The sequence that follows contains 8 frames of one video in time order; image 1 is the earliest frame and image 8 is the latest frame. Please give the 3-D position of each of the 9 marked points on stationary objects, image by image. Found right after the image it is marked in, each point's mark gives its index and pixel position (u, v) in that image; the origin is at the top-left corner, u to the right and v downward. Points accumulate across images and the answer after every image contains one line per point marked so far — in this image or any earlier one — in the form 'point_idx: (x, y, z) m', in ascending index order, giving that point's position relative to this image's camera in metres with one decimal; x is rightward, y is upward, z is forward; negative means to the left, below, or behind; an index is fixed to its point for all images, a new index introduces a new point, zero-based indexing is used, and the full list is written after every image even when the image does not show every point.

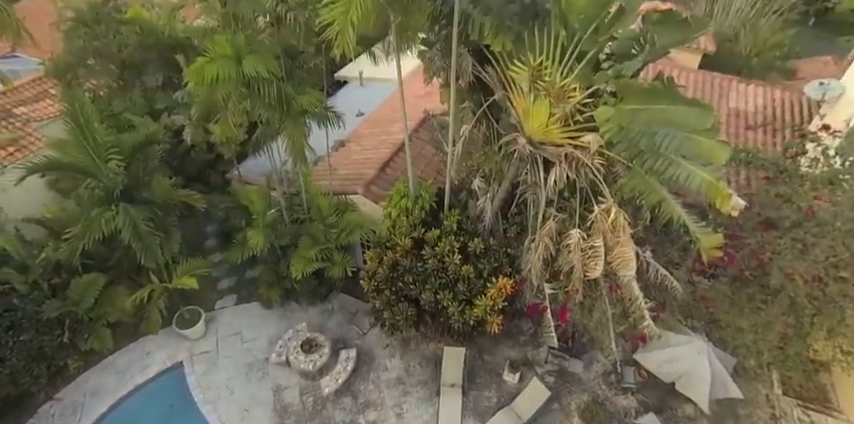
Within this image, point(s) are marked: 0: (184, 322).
0: (-5.8, -2.5, +11.0) m
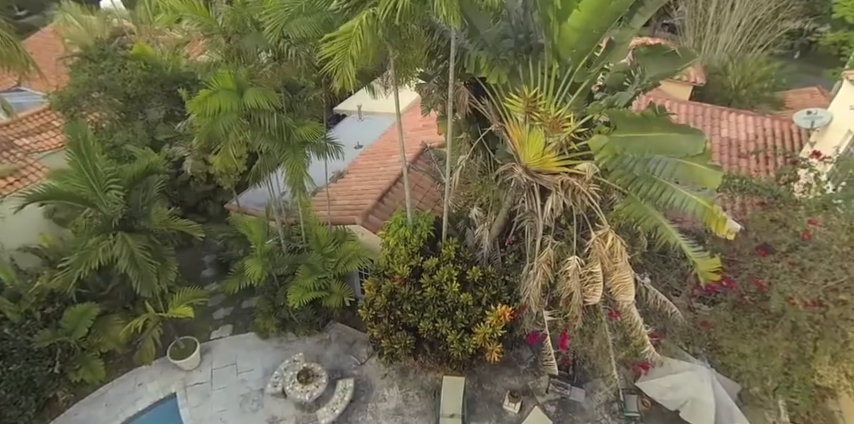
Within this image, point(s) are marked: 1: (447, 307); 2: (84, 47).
0: (-5.8, -3.2, +10.9) m
1: (+0.4, -1.8, +8.8) m
2: (-9.7, +4.6, +13.2) m
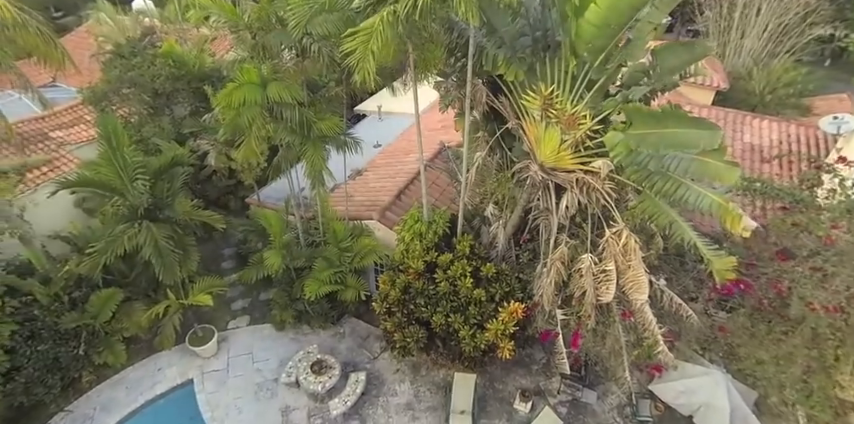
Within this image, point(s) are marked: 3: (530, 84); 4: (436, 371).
0: (-5.5, -3.0, +11.2) m
1: (+0.6, -1.7, +8.9) m
2: (-9.1, +4.9, +13.7) m
3: (+1.7, +2.1, +7.5) m
4: (+0.2, -3.7, +10.8) m
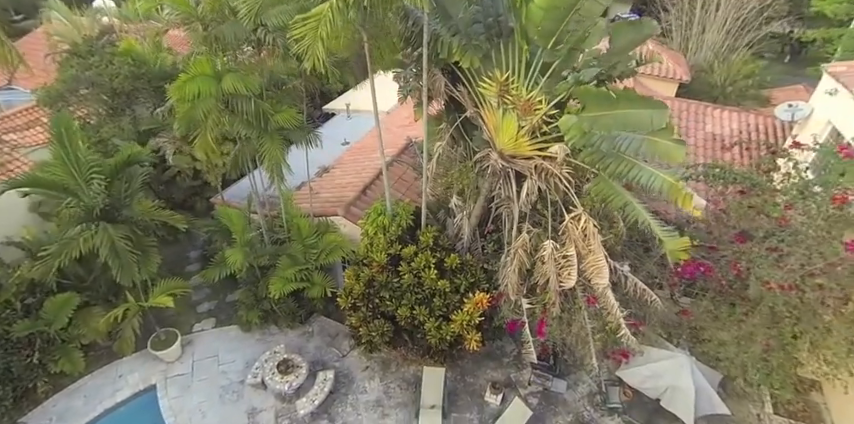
0: (-6.2, -3.0, +10.8) m
1: (0.0, -1.5, +8.8) m
2: (-10.1, +4.8, +13.3) m
3: (+0.9, +2.3, +7.5) m
4: (-0.5, -3.5, +10.7) m
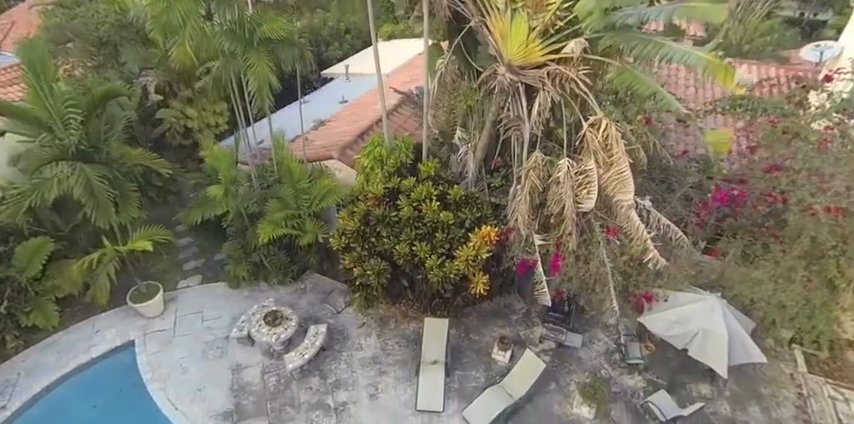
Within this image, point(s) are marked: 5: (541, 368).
0: (-6.2, -1.8, +10.0) m
1: (0.0, -0.3, +8.0) m
2: (-10.0, +5.9, +12.7) m
3: (+1.0, +3.5, +6.8) m
4: (-0.5, -2.3, +9.8) m
5: (+2.1, -2.9, +8.6) m
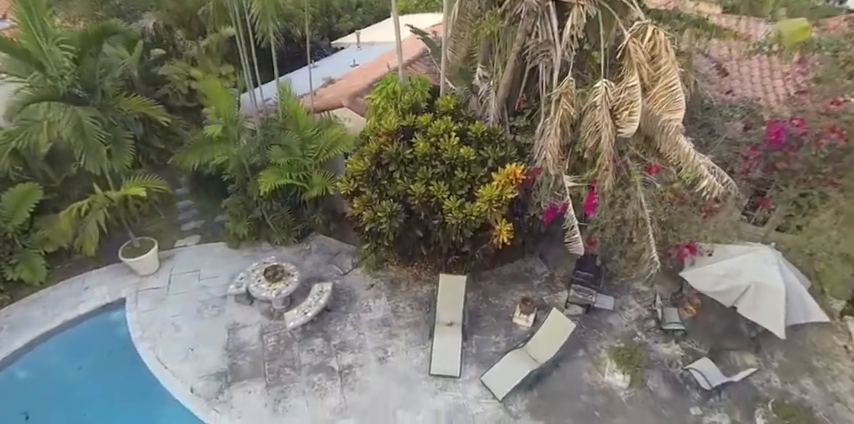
0: (-5.9, -0.8, +9.3) m
1: (+0.3, +0.7, +7.2) m
2: (-9.6, +6.9, +12.3) m
3: (+1.3, +4.5, +6.1) m
4: (-0.2, -1.4, +9.0) m
5: (+2.3, -2.0, +7.7) m
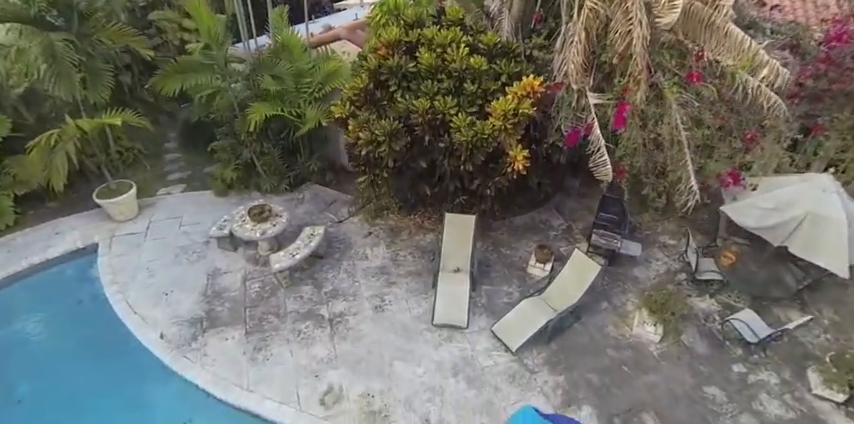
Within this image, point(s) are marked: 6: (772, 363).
0: (-5.8, +0.2, +8.5) m
1: (+0.3, +1.7, +6.4) m
2: (-9.4, +7.9, +11.7) m
3: (+1.4, +5.6, +5.3) m
4: (-0.1, -0.4, +8.1) m
5: (+2.4, -0.9, +6.8) m
6: (+4.7, -2.1, +6.4) m
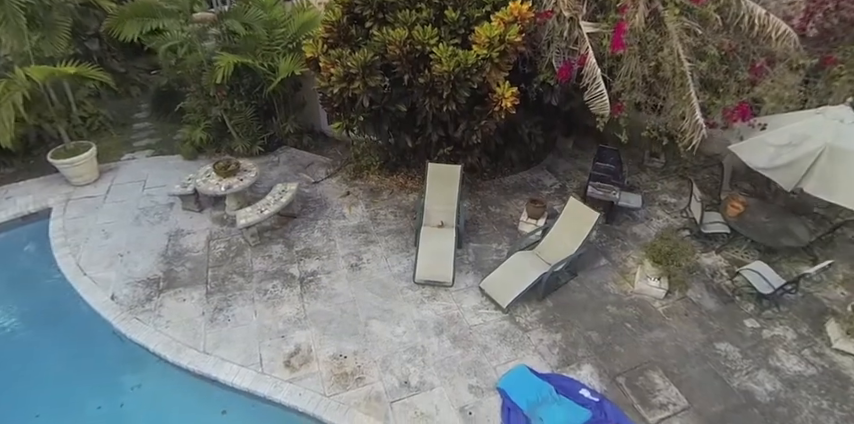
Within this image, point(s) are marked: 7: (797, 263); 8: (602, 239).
0: (-6.1, +0.9, +7.9) m
1: (+0.1, +2.4, +5.8) m
2: (-9.8, +8.4, +11.2) m
3: (+1.1, +6.3, +4.9) m
4: (-0.4, +0.3, +7.5) m
5: (+2.1, -0.2, +6.2) m
6: (+4.5, -1.3, +5.8) m
7: (+5.2, -0.7, +6.5) m
8: (+2.6, -0.3, +6.8) m
